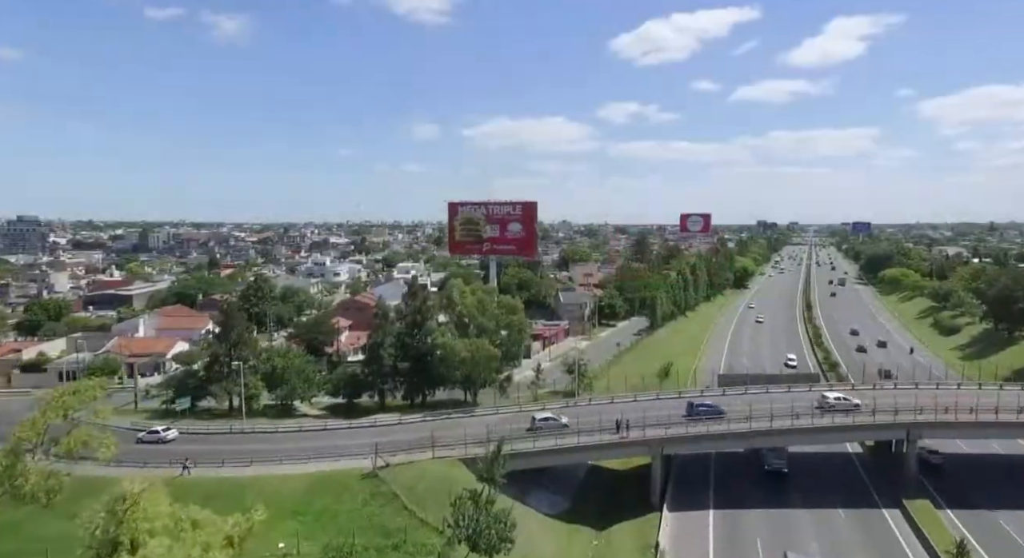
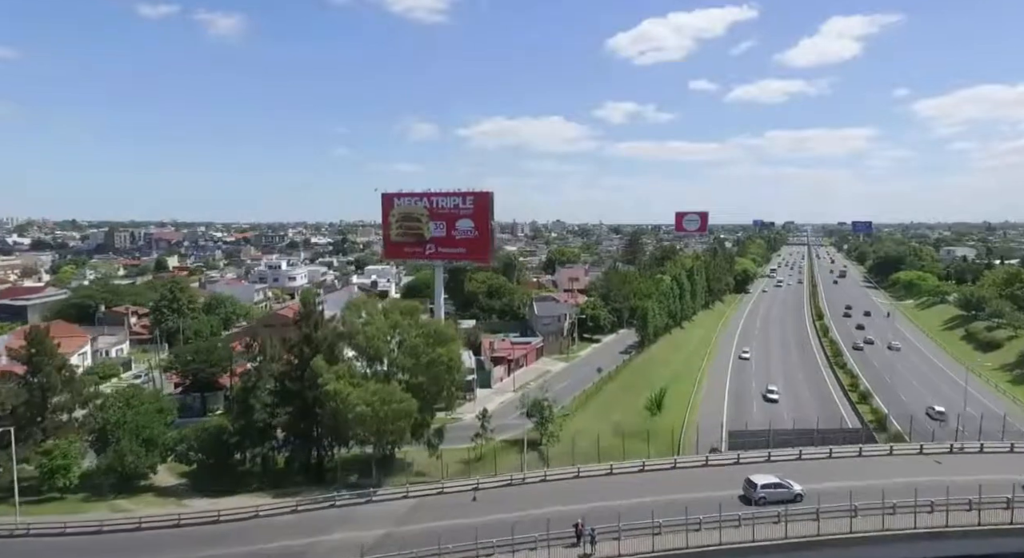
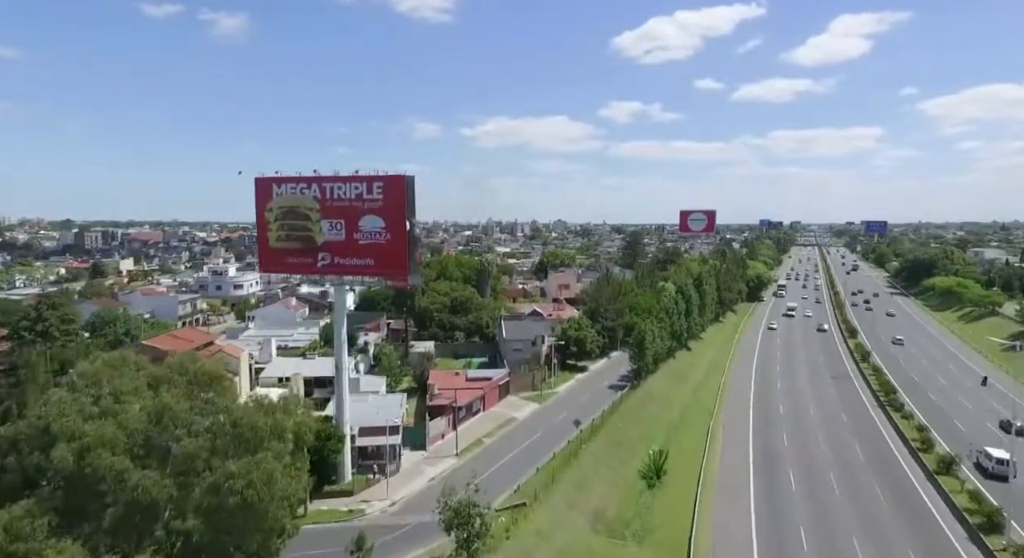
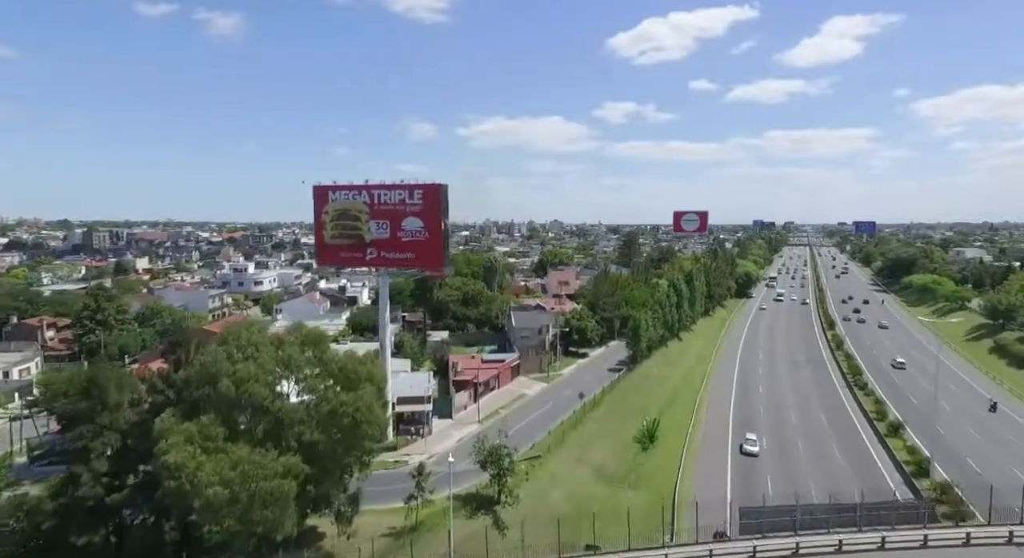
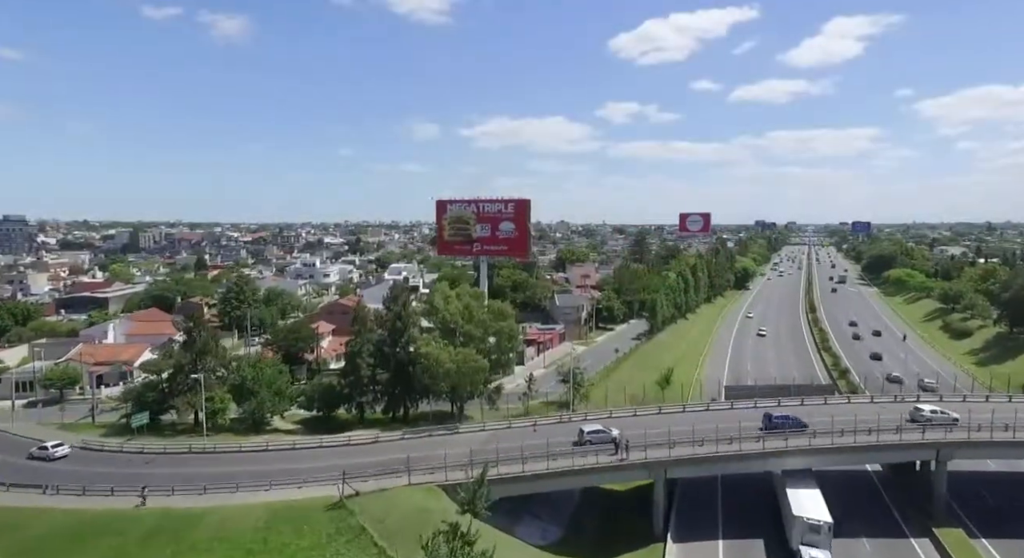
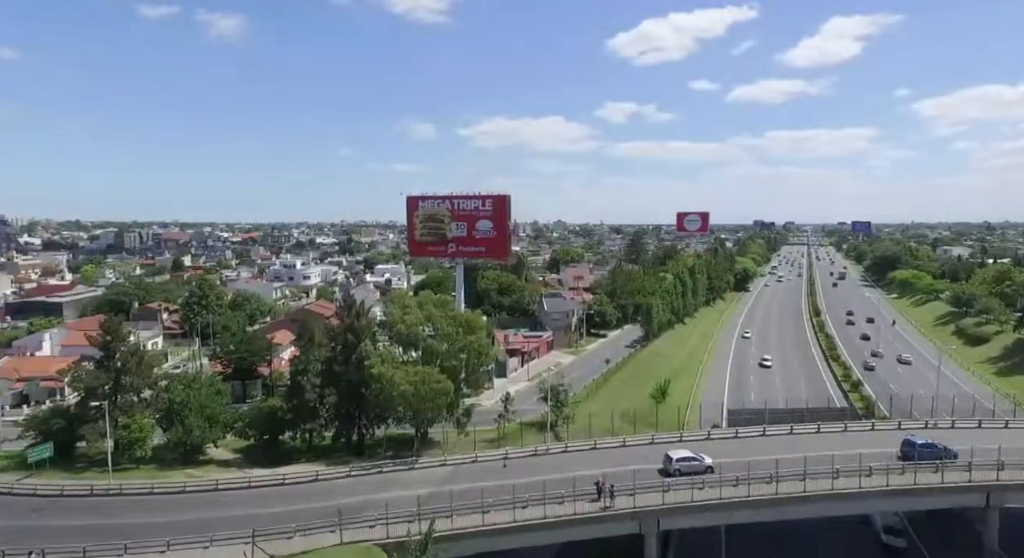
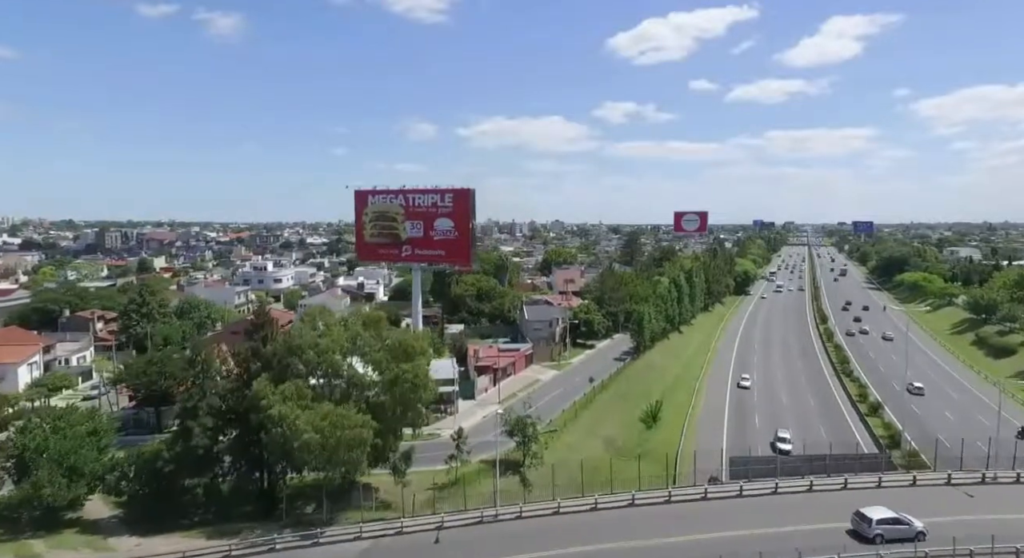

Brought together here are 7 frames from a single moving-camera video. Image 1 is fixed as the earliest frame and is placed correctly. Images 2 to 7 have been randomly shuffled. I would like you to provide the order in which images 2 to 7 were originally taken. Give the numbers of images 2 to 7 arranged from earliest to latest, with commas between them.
5, 6, 2, 7, 4, 3
